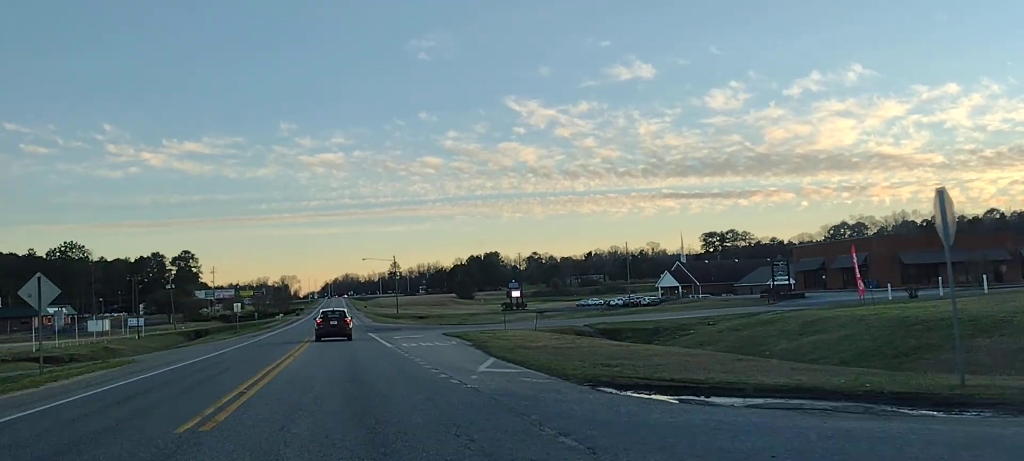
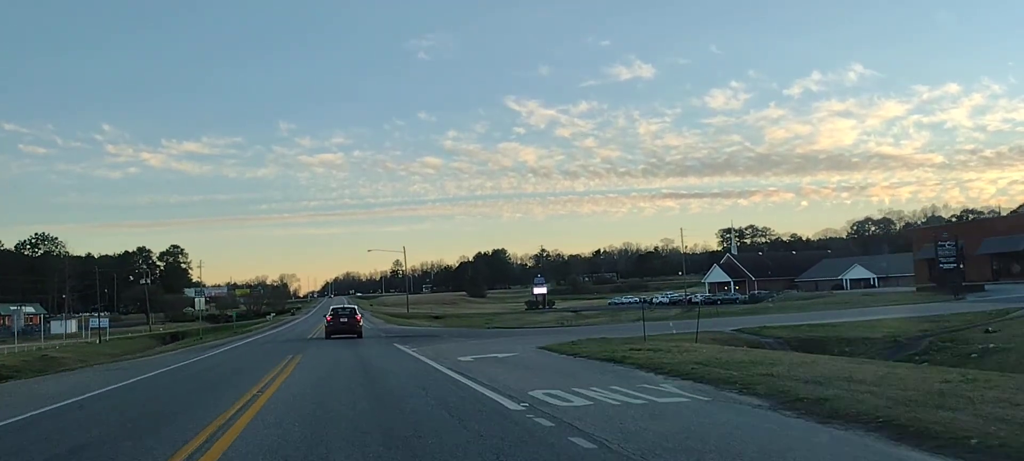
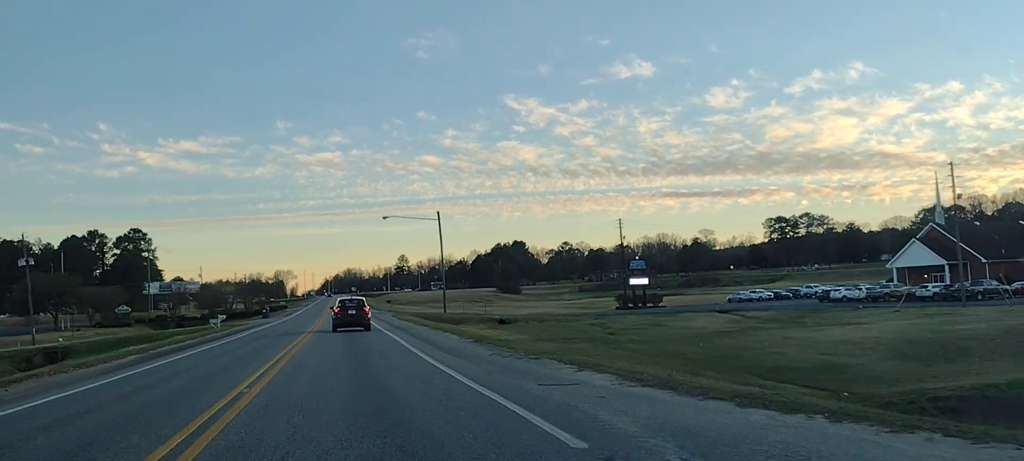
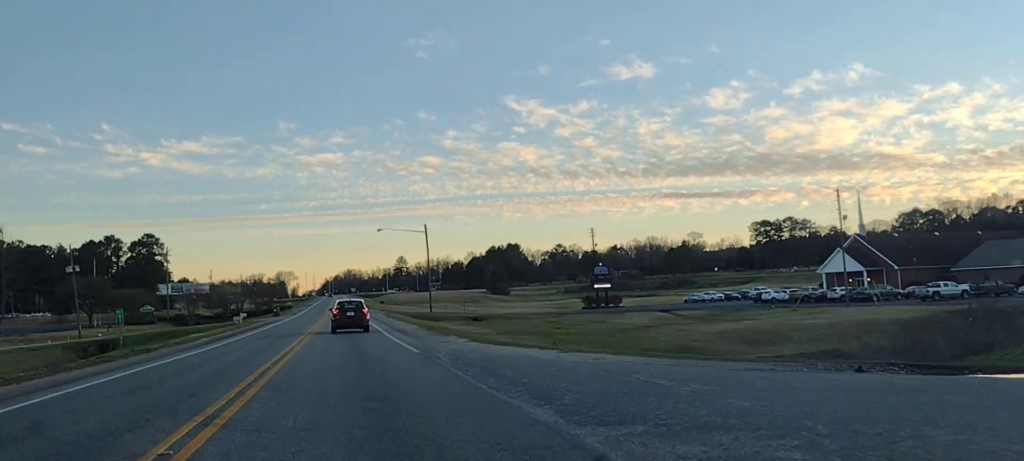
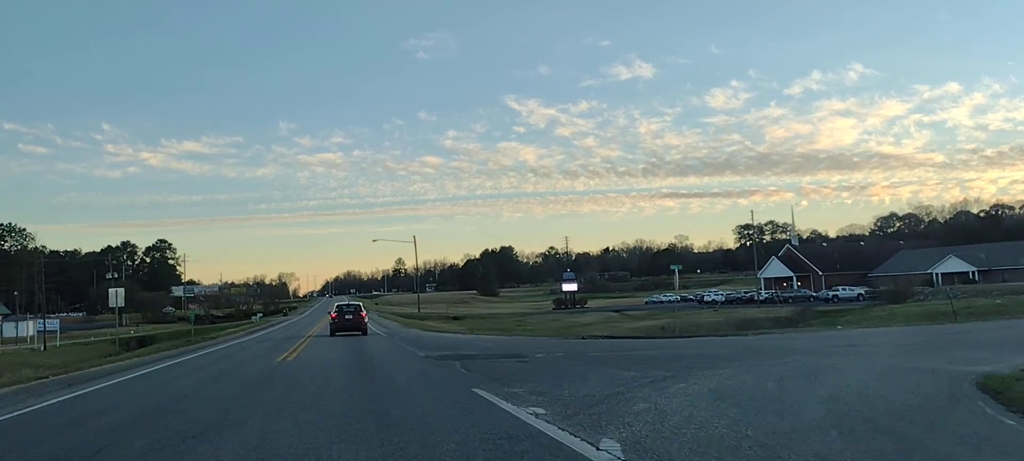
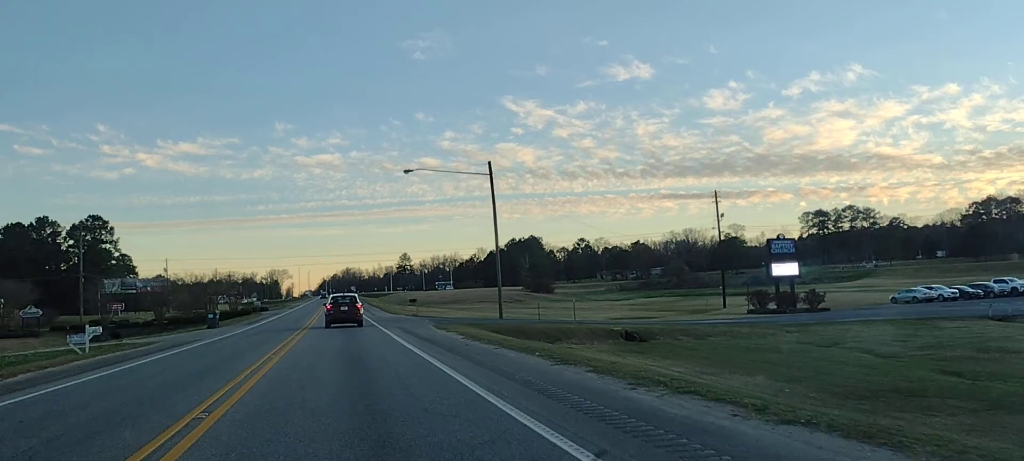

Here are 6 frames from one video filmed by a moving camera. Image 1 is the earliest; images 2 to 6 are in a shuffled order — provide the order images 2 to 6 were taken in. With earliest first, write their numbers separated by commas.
2, 5, 4, 3, 6
